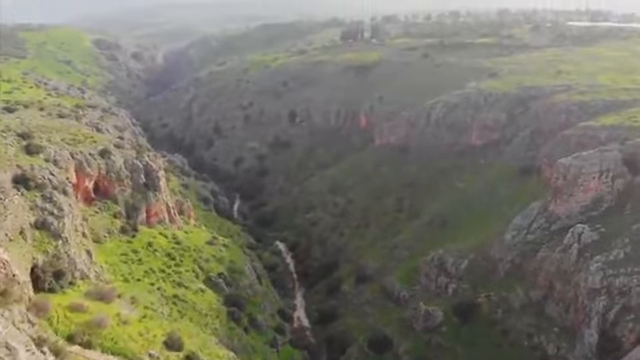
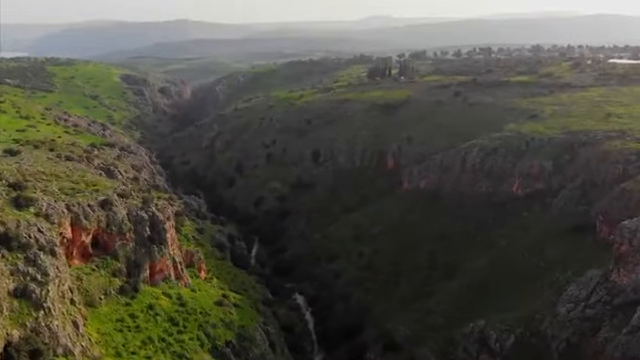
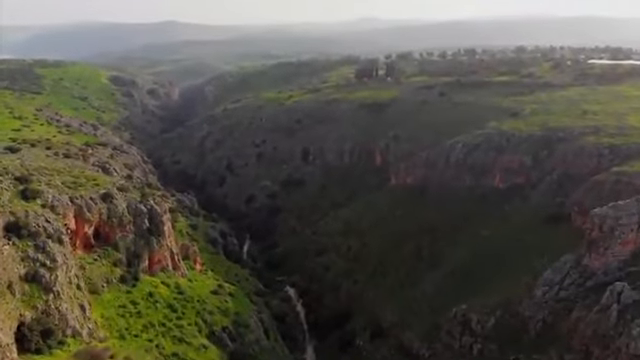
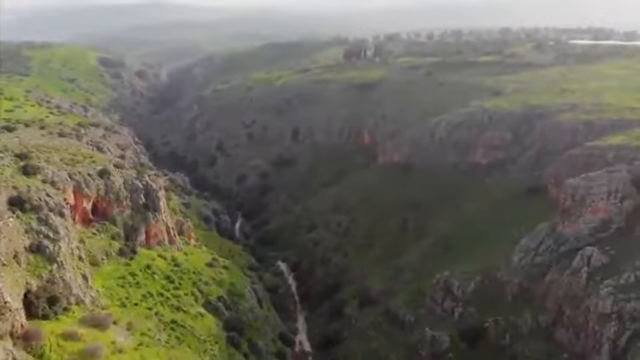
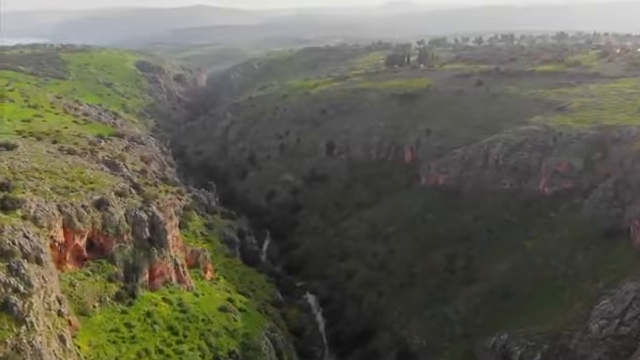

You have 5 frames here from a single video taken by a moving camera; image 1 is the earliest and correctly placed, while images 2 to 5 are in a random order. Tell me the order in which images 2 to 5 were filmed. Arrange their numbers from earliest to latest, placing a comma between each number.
4, 3, 2, 5
